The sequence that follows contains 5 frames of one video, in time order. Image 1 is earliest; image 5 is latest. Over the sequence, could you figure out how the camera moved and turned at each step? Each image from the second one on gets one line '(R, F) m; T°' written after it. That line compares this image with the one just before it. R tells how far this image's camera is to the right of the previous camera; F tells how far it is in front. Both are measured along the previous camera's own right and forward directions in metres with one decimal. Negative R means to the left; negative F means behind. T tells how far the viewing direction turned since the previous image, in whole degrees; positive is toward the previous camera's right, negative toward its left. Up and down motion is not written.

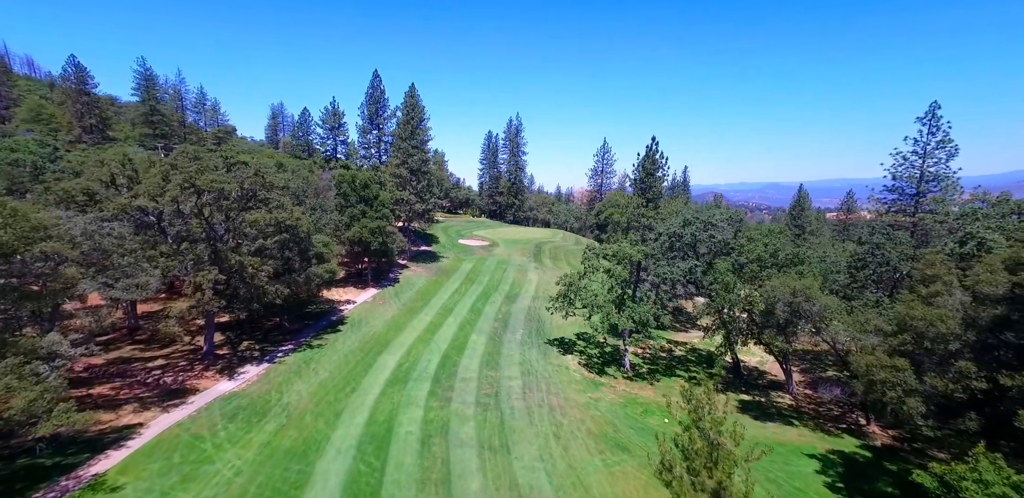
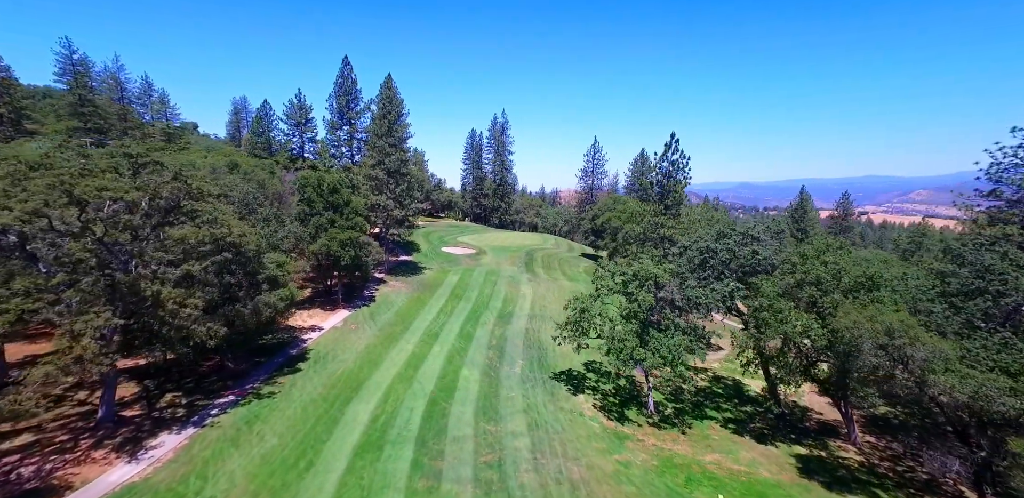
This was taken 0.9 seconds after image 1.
(-1.0, +5.0) m; +3°
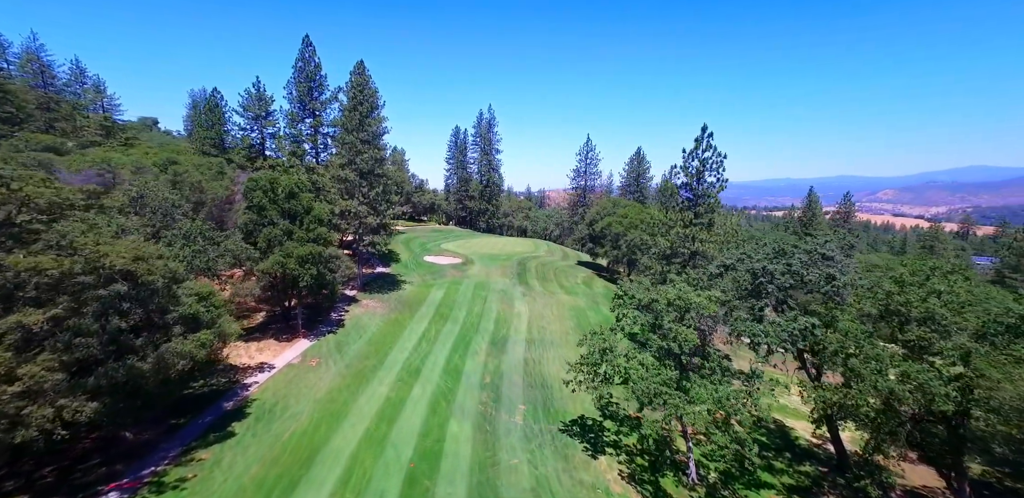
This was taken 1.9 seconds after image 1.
(-0.8, +5.4) m; +2°
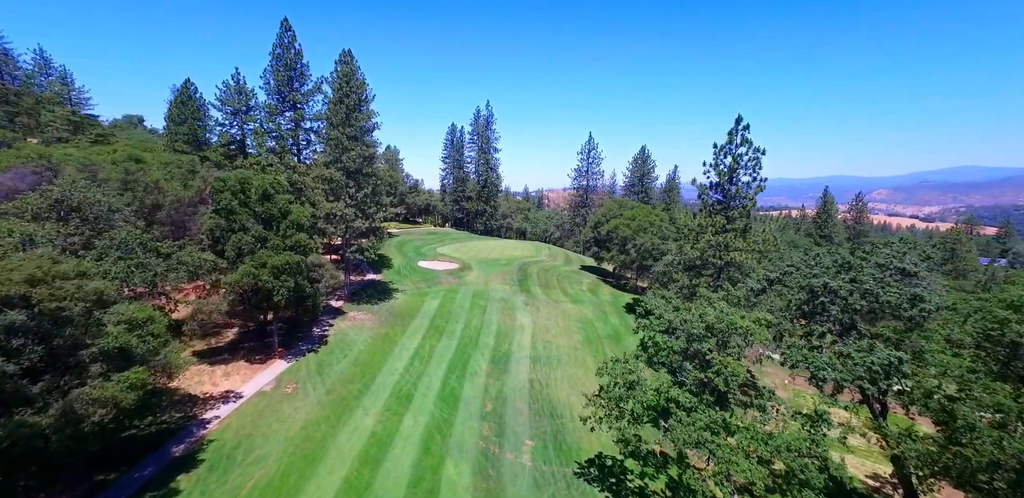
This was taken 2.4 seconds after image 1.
(-0.4, +3.2) m; 0°
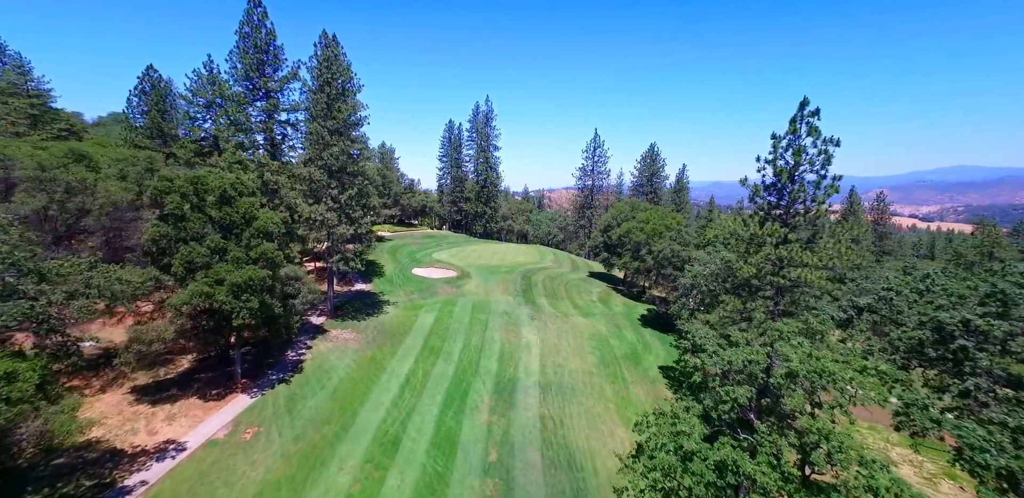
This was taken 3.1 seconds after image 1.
(-0.4, +4.1) m; 0°
